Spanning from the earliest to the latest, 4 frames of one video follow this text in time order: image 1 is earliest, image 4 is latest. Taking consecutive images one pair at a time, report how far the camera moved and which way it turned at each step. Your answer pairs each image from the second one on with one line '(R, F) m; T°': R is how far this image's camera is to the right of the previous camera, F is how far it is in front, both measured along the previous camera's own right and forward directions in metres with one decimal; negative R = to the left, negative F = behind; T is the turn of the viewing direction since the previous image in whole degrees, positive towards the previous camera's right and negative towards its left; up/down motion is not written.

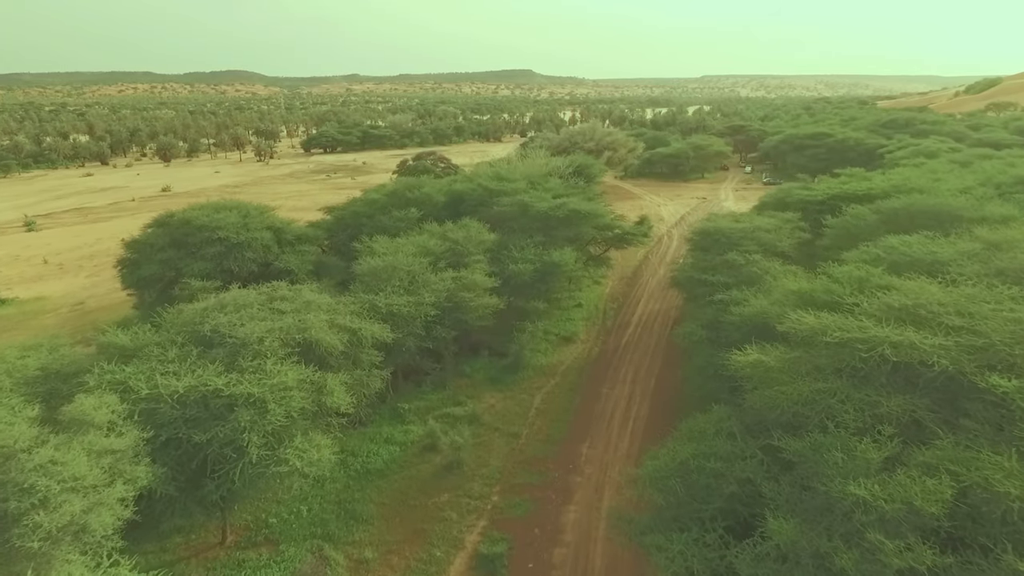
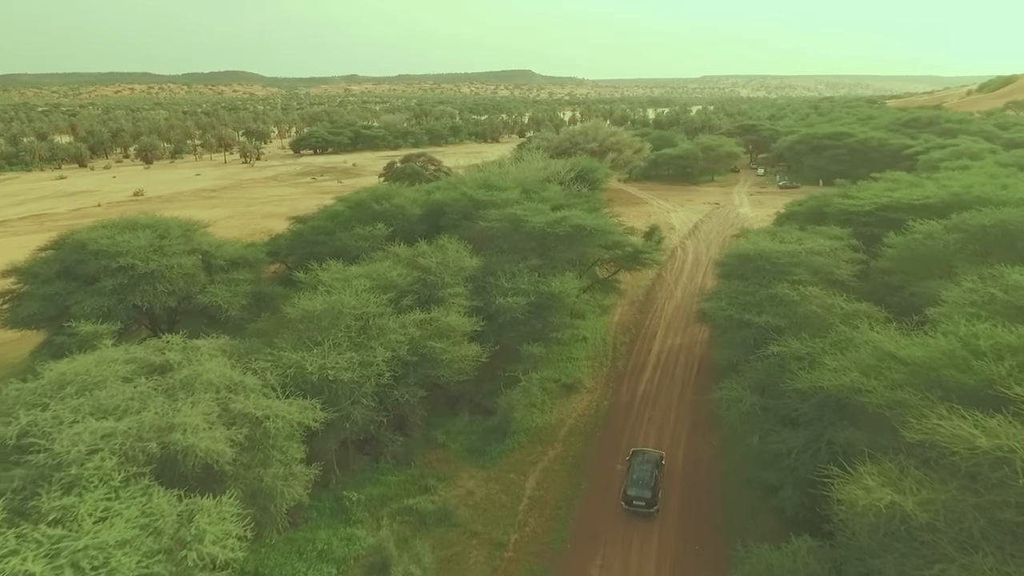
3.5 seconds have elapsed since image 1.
(+0.4, +5.4) m; 0°
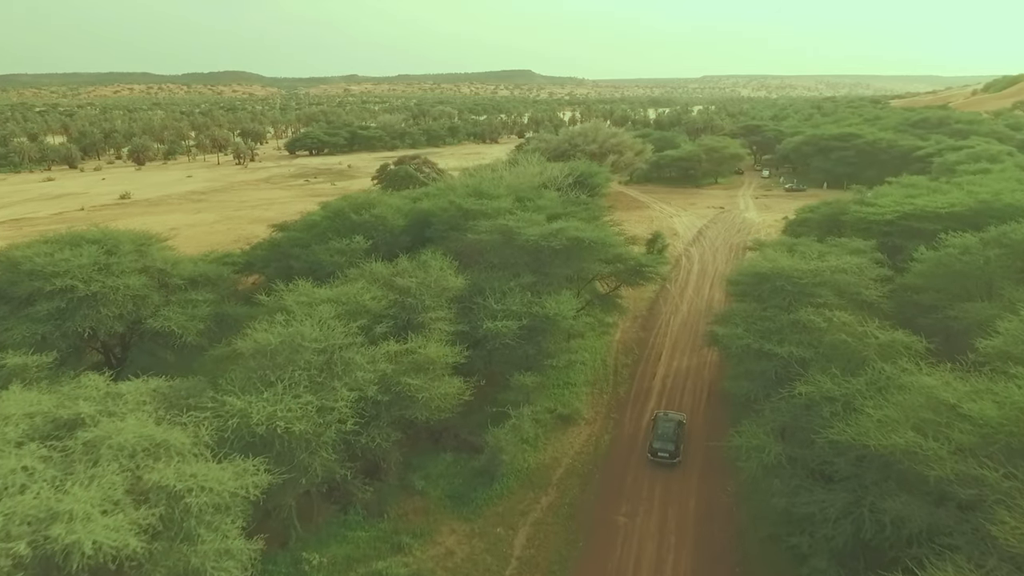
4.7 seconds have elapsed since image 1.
(+0.3, +2.2) m; 0°
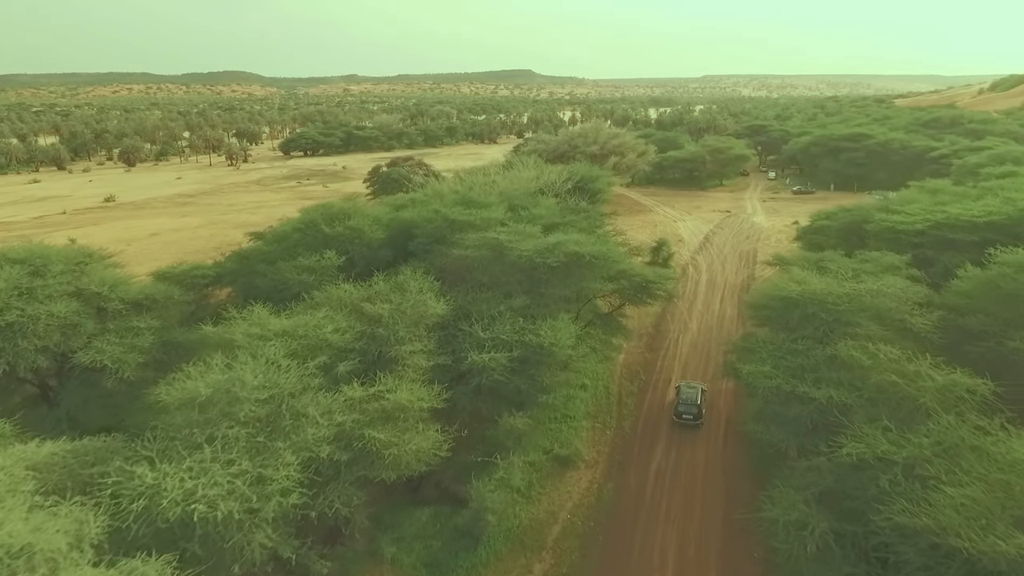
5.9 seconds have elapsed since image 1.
(+0.3, +2.5) m; 0°
